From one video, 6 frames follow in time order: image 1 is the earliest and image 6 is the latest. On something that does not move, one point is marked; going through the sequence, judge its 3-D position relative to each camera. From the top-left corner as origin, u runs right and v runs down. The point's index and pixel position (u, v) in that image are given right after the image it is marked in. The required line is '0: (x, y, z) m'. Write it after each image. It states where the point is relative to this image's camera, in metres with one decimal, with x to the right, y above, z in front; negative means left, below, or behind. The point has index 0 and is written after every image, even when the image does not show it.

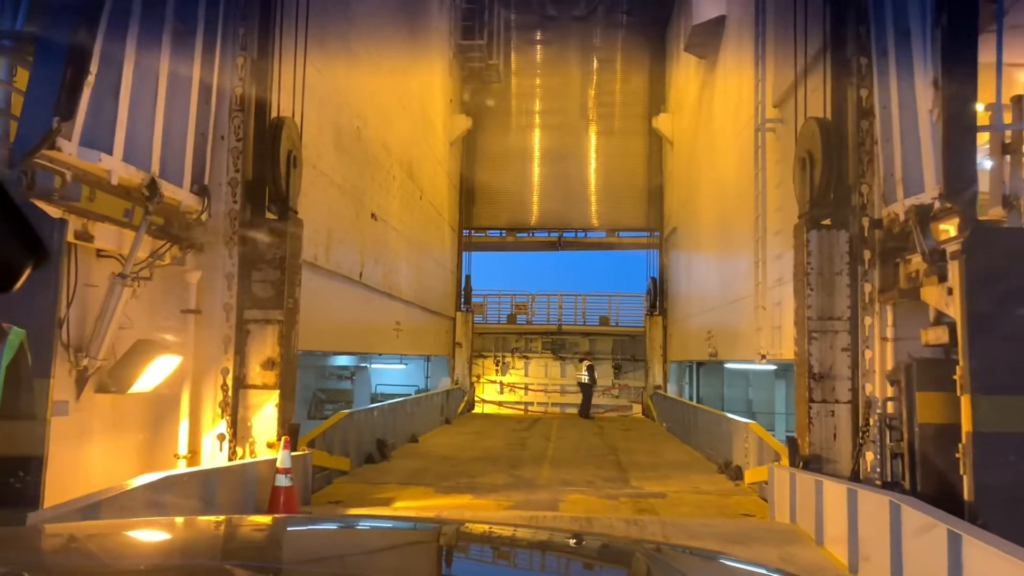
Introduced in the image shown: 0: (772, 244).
0: (+3.1, +0.5, +8.4) m
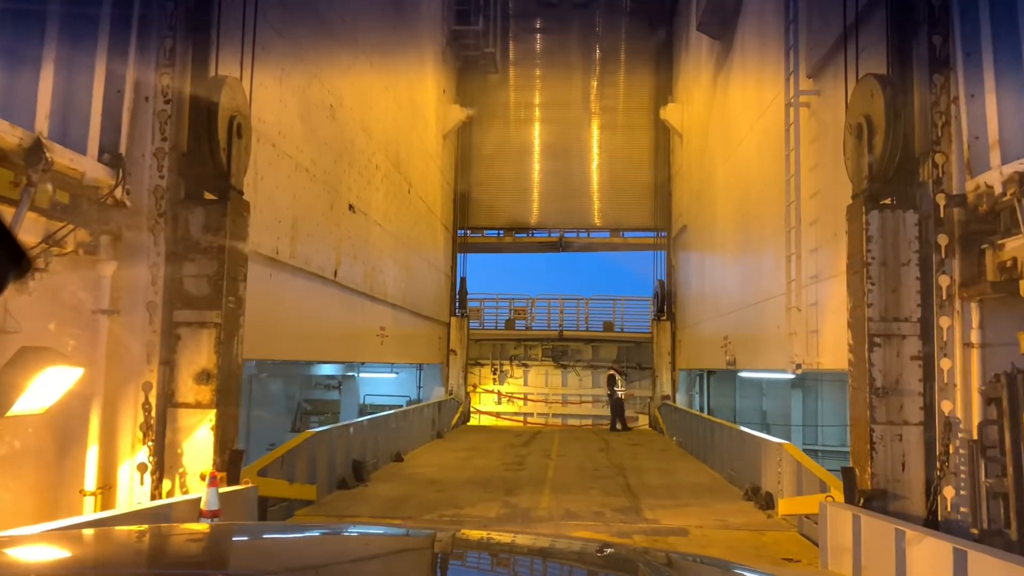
0: (+3.1, +0.5, +7.2) m
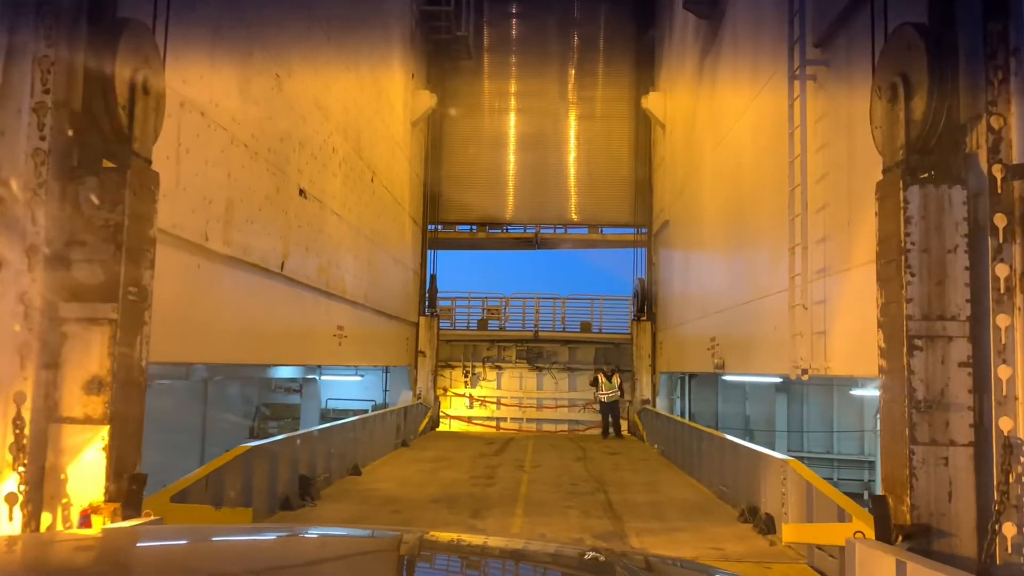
0: (+2.8, +0.6, +6.4) m
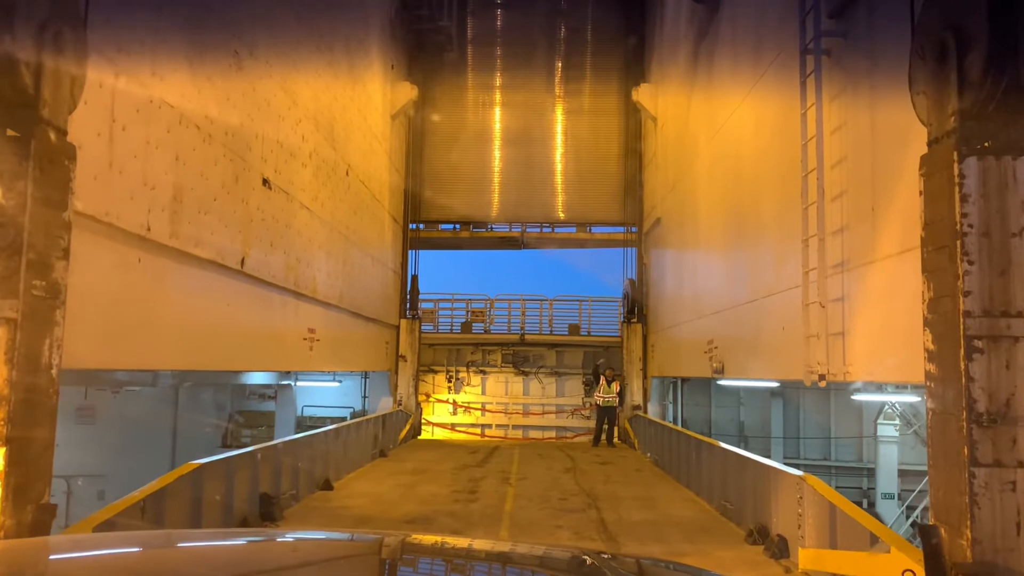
0: (+2.6, +0.6, +5.8) m
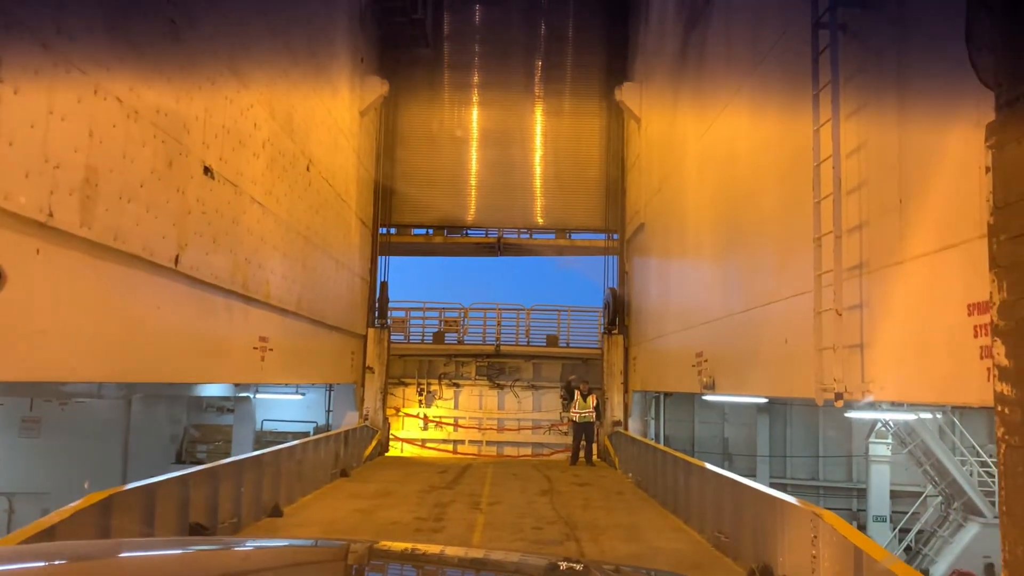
0: (+2.4, +0.6, +5.1) m
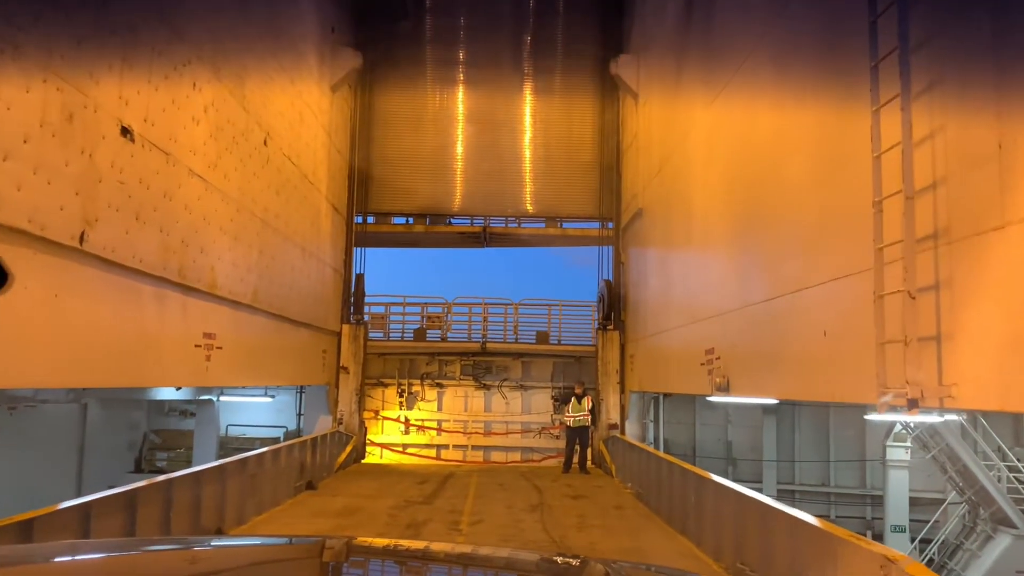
0: (+2.3, +0.7, +4.0) m
